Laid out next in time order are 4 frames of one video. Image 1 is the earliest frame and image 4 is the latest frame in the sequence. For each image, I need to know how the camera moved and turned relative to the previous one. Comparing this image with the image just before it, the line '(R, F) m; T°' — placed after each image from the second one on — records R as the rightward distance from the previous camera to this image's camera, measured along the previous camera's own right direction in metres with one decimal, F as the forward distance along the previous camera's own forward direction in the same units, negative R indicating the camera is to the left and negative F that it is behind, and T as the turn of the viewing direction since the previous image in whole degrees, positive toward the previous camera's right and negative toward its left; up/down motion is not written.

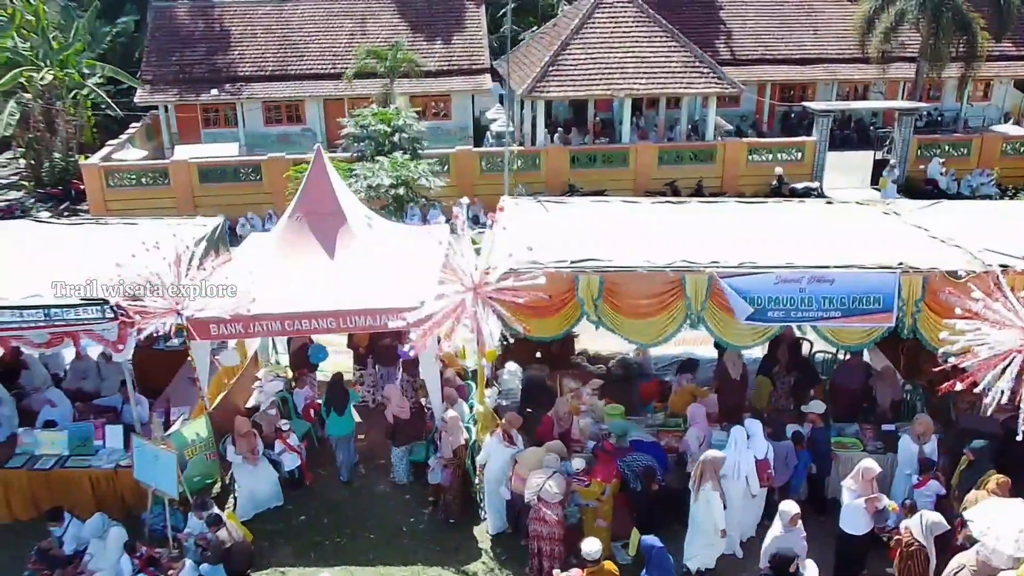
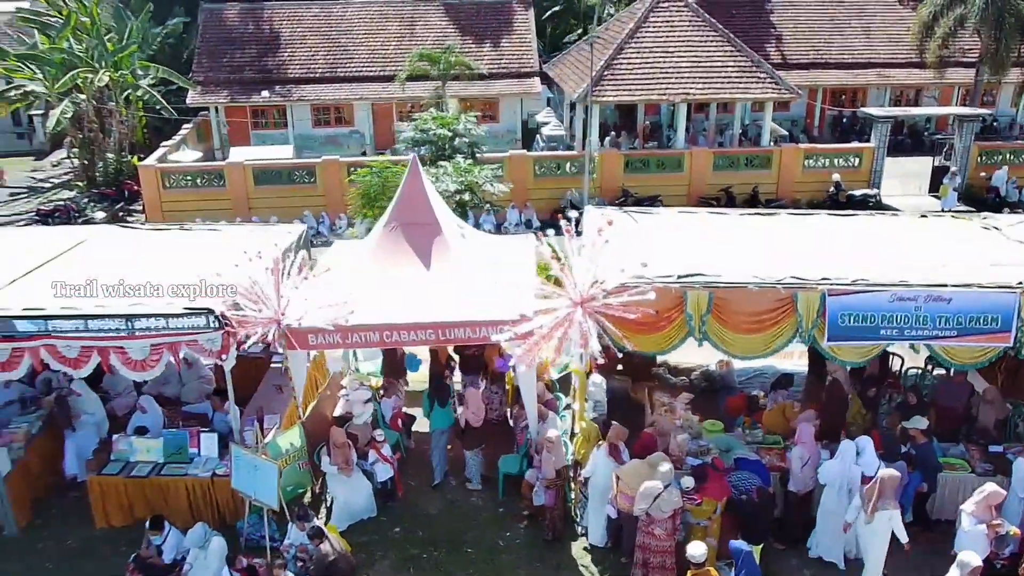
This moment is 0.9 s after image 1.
(-0.8, +0.1) m; -2°
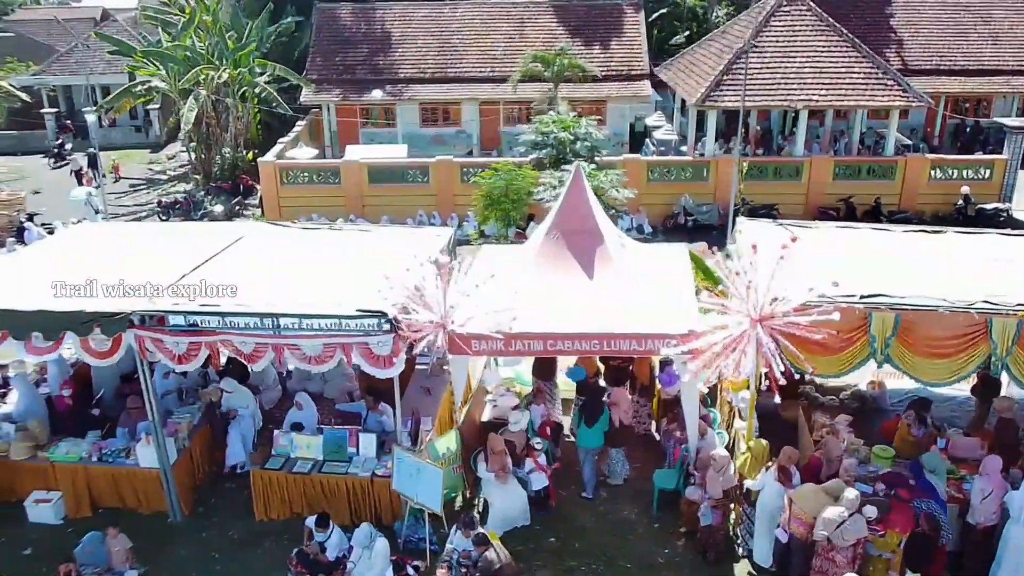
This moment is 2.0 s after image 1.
(-1.0, +0.1) m; -5°
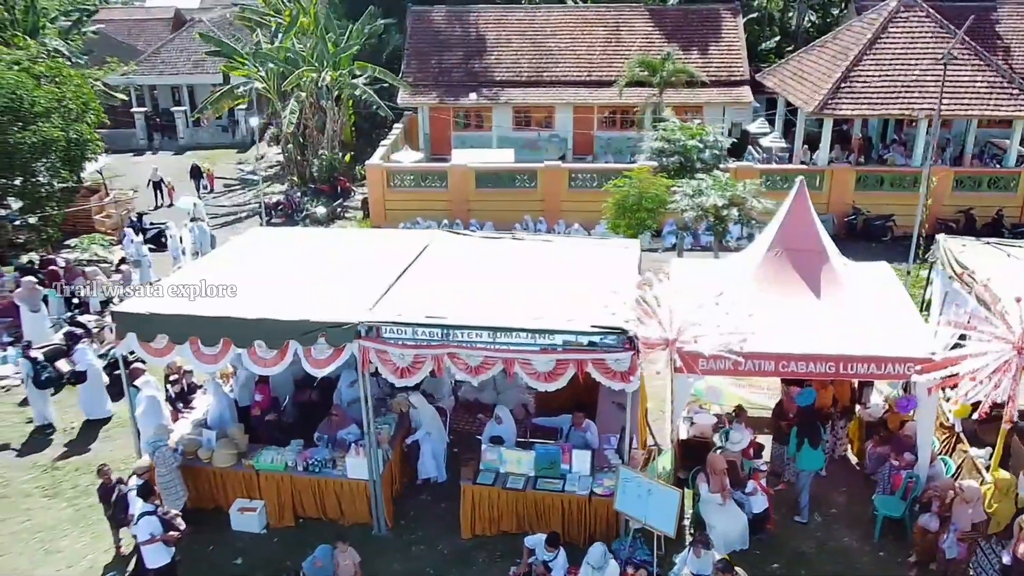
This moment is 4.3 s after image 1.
(-2.1, +0.2) m; -2°
